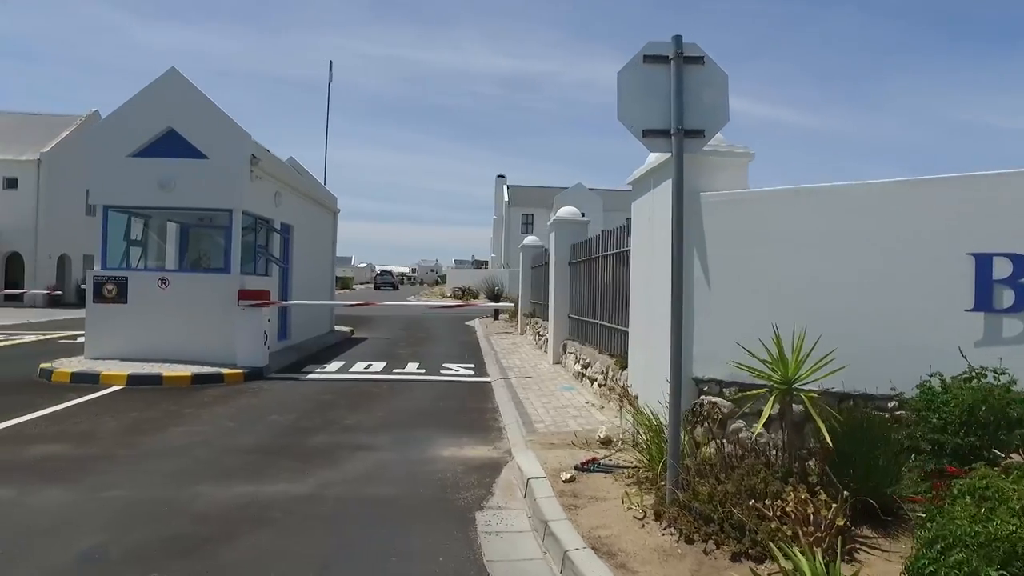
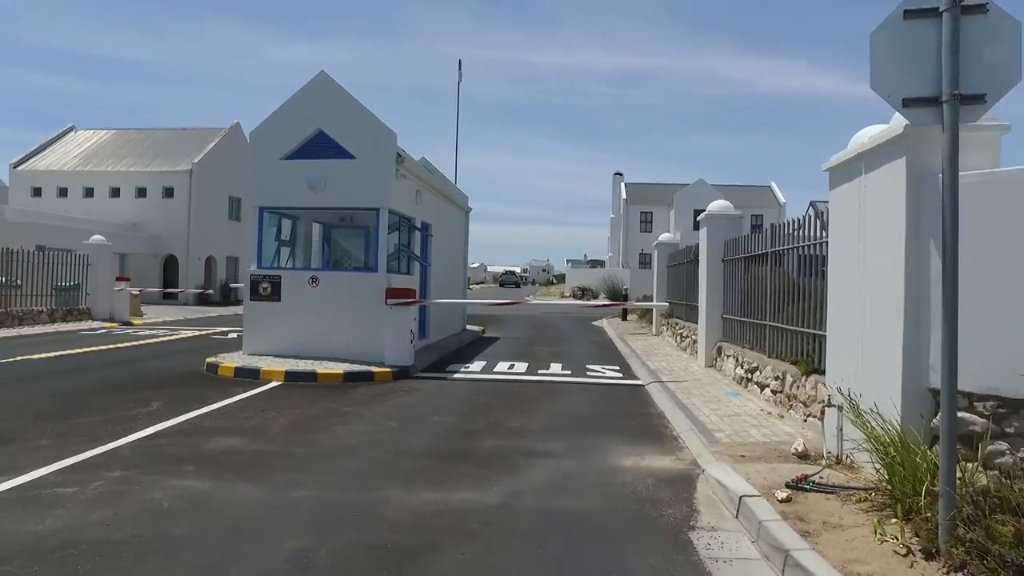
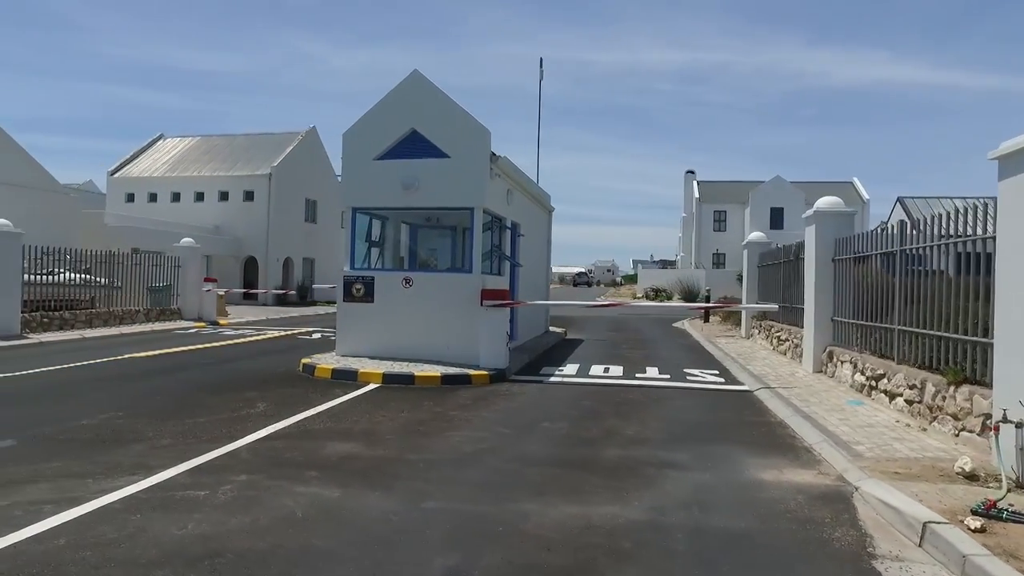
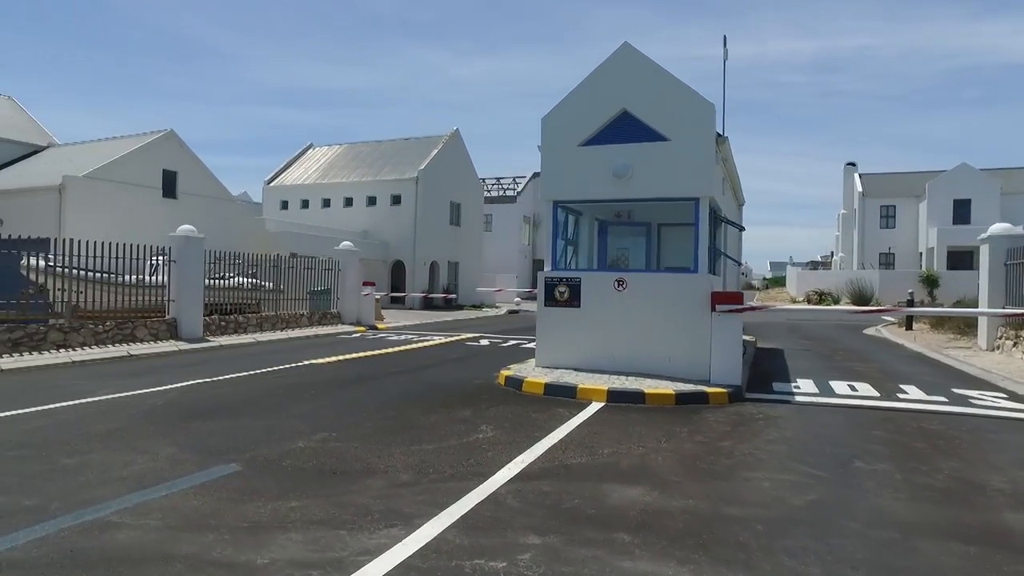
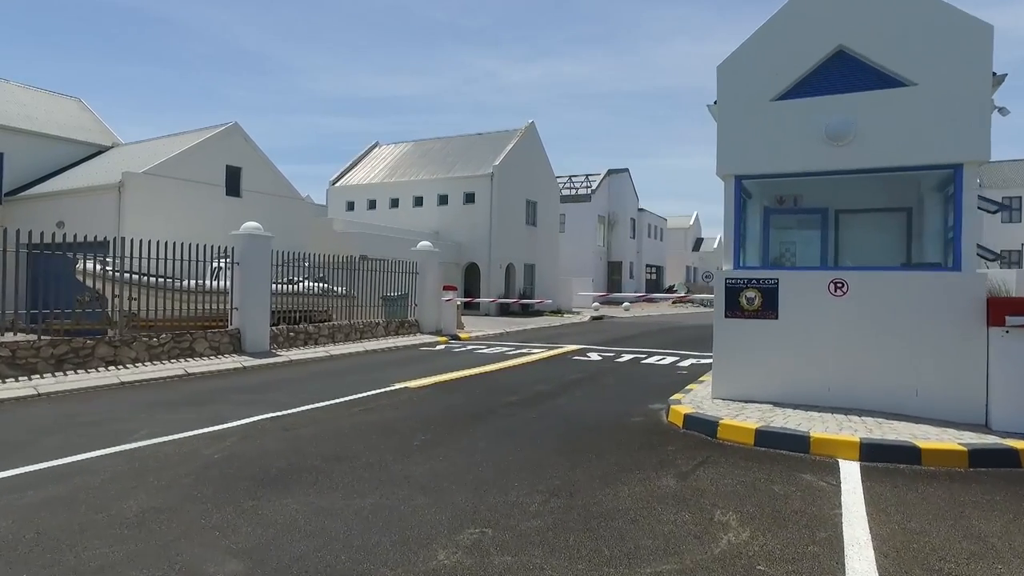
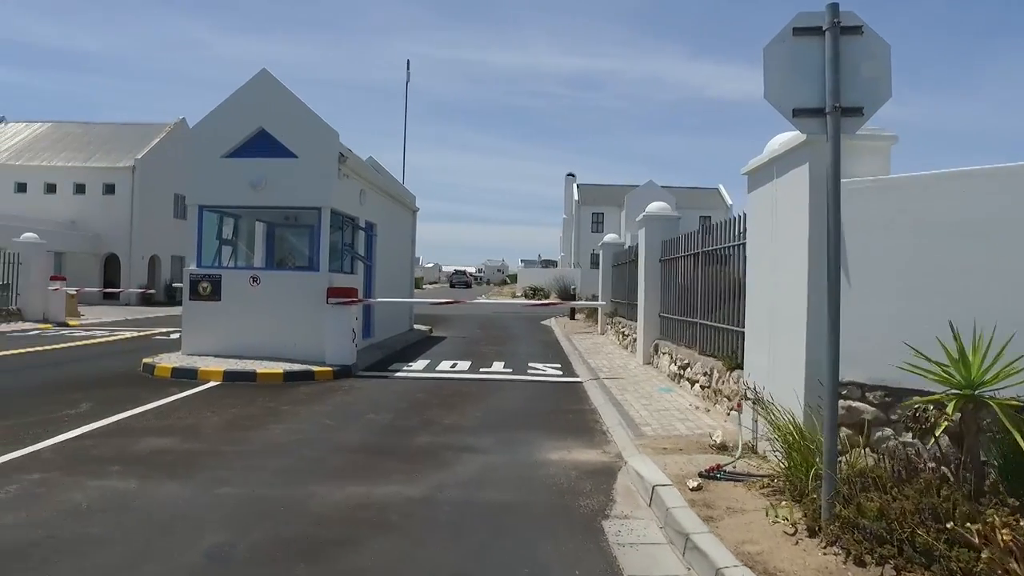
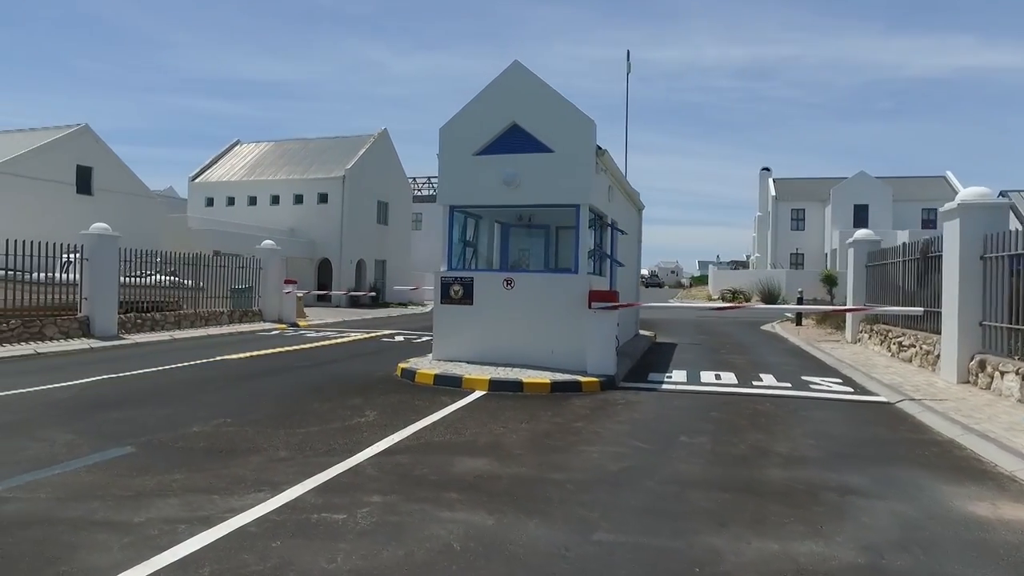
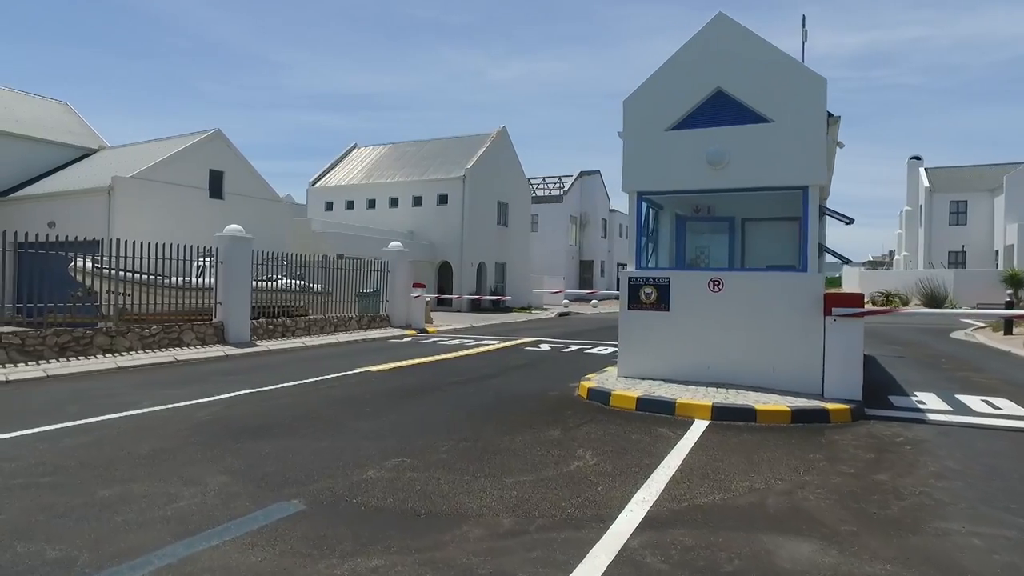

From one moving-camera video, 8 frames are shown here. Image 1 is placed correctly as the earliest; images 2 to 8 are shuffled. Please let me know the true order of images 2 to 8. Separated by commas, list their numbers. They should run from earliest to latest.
6, 2, 3, 7, 4, 8, 5
